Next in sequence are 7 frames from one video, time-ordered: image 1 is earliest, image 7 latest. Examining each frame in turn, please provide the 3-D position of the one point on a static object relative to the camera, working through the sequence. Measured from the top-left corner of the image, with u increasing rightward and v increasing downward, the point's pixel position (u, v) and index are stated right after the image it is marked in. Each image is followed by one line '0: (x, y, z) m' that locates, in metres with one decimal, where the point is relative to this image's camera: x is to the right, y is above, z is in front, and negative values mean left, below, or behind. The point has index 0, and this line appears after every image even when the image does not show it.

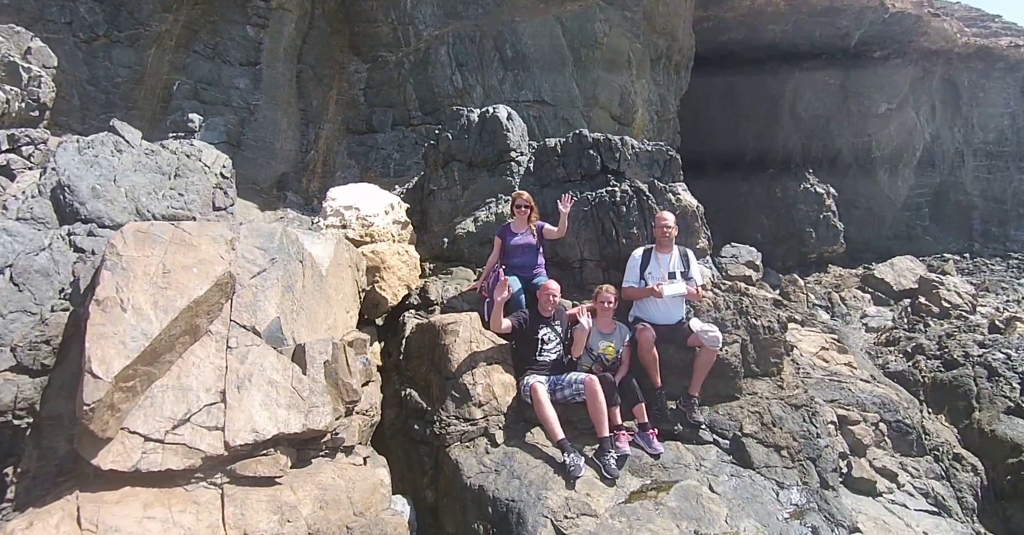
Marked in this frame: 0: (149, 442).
0: (-1.3, -0.6, +1.9) m
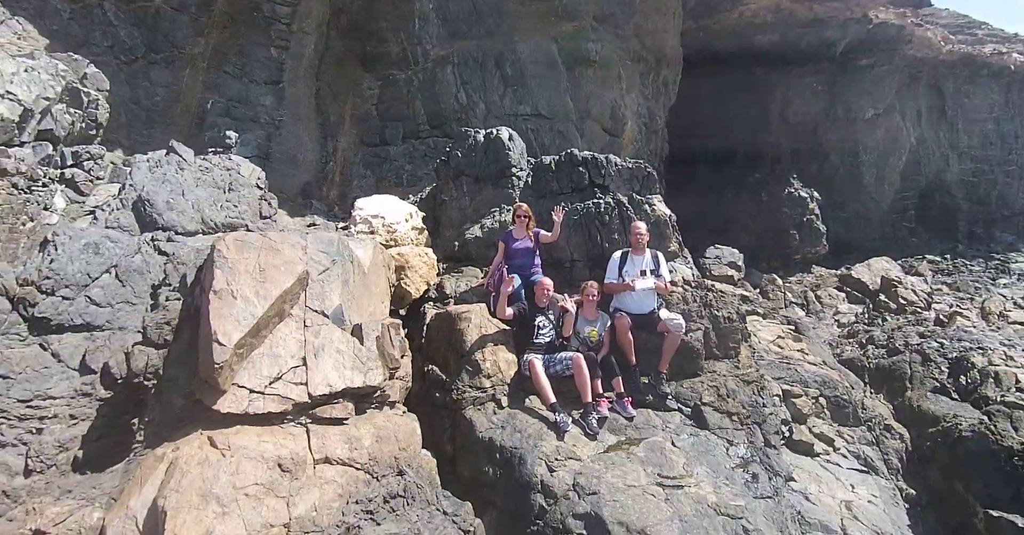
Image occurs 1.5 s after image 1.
0: (-1.3, -0.6, +2.6) m
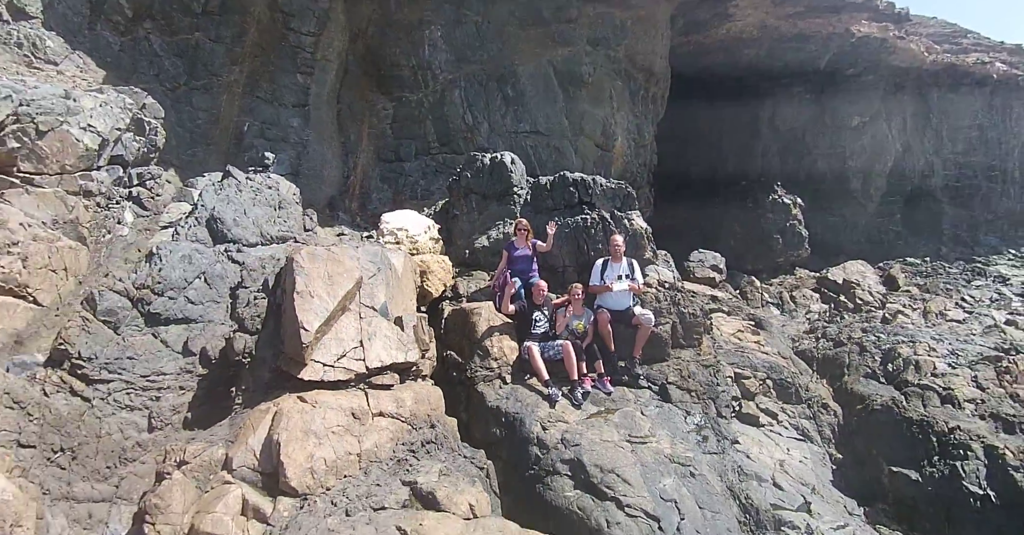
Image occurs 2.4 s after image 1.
0: (-1.3, -0.7, +3.5) m
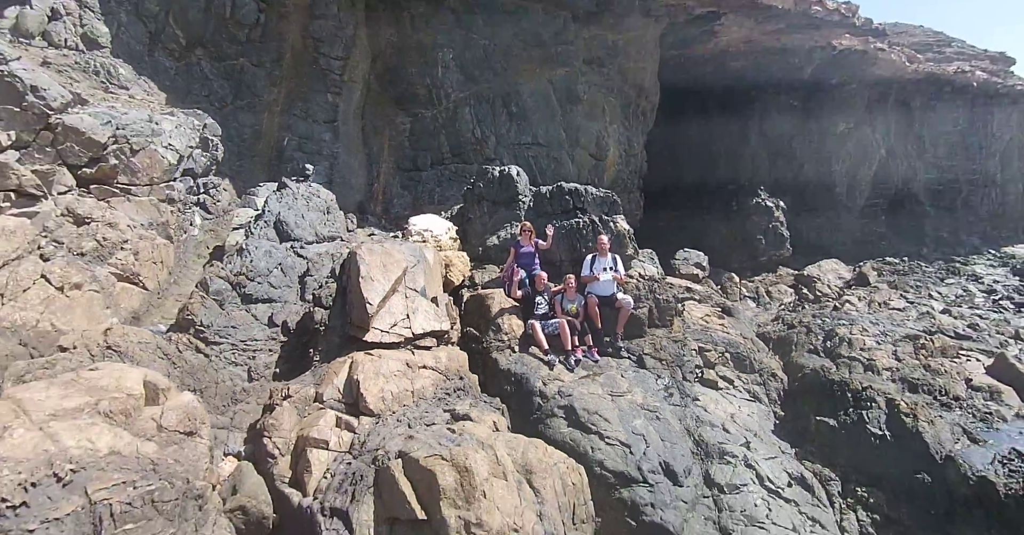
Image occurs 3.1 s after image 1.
0: (-1.2, -0.6, +4.8) m
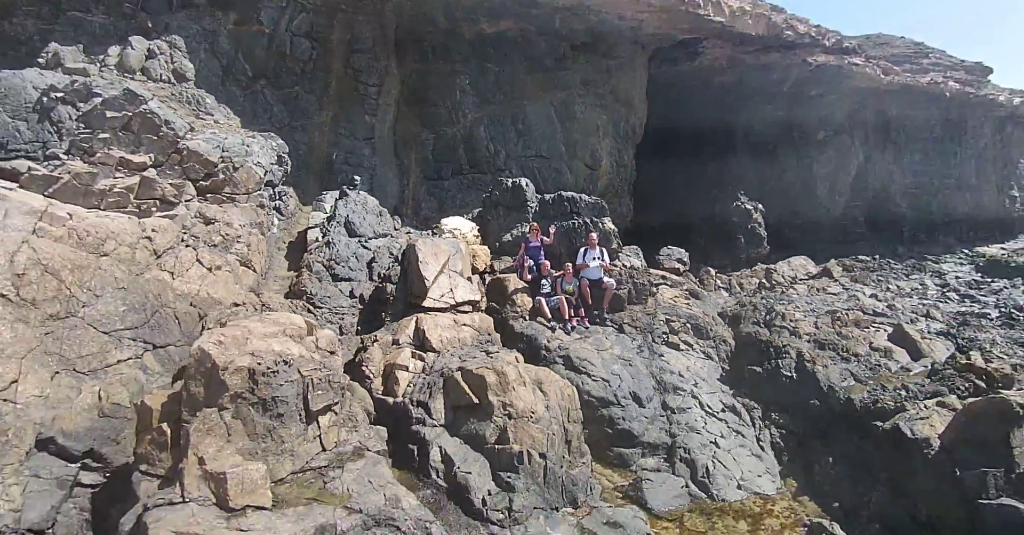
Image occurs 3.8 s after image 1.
0: (-1.0, -0.4, +6.8) m
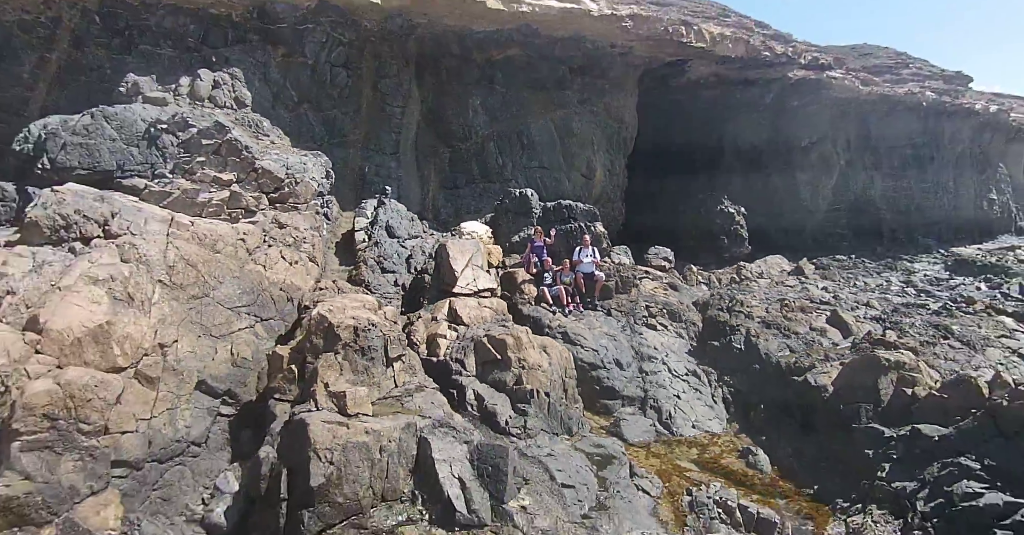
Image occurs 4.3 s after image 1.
0: (-0.8, -0.3, +8.8) m
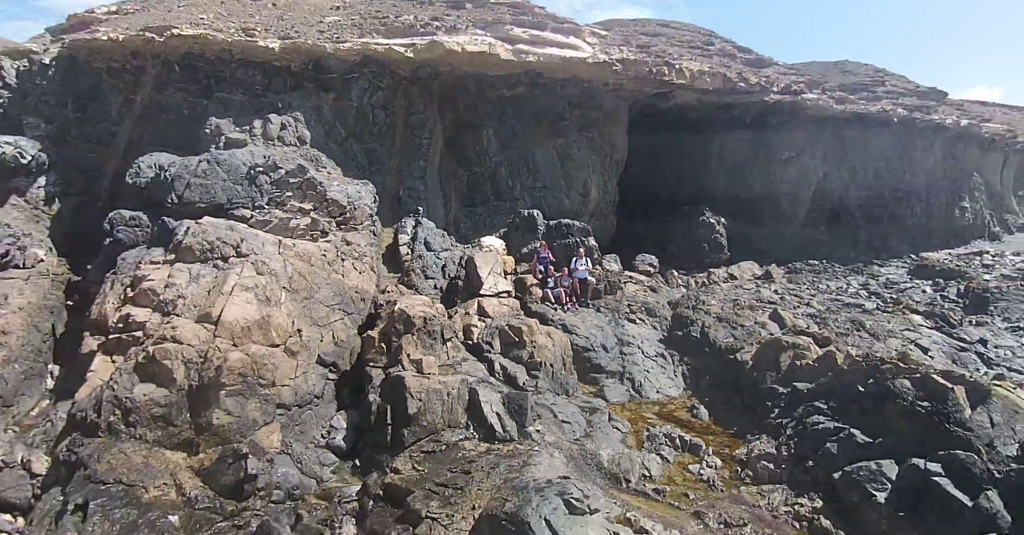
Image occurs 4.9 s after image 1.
0: (-0.5, -0.5, +11.9) m
